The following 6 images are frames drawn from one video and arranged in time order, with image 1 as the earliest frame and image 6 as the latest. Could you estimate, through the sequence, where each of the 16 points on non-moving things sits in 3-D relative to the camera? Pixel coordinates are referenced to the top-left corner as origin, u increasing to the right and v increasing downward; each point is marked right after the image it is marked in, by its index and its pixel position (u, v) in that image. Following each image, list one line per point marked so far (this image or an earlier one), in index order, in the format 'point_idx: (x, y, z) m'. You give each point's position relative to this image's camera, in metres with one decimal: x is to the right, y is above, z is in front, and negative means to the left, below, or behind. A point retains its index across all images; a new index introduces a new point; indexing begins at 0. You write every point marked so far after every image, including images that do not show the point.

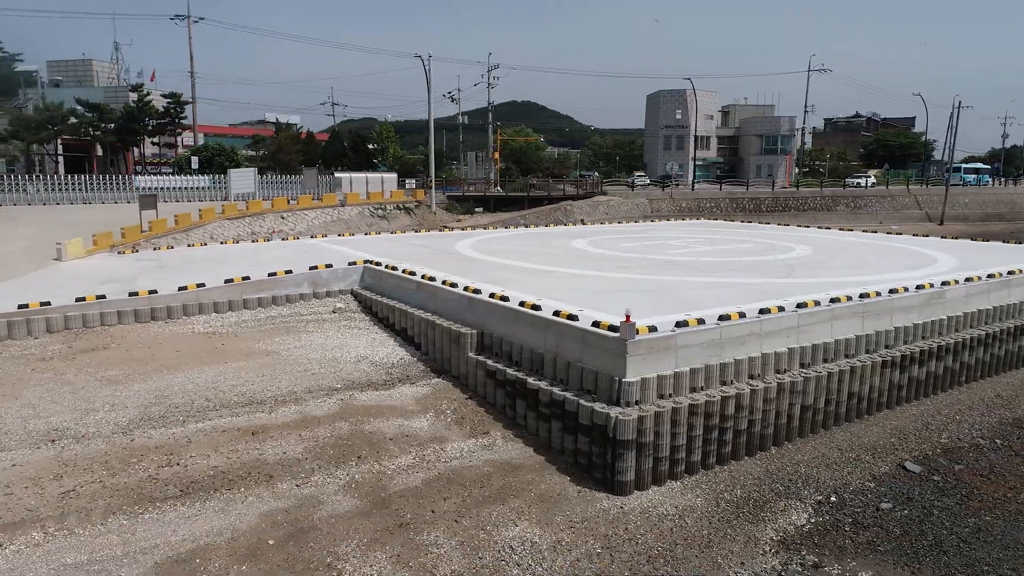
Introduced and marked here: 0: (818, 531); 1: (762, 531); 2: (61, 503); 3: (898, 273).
0: (+3.2, -2.5, +7.5) m
1: (+2.6, -2.5, +7.4) m
2: (-4.3, -2.1, +7.0) m
3: (+7.2, +0.3, +13.6) m
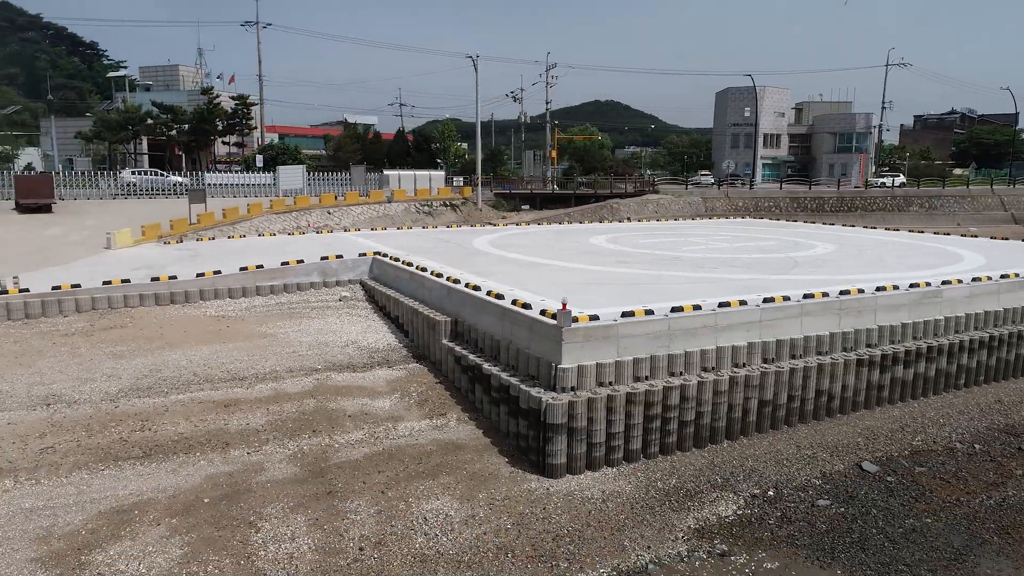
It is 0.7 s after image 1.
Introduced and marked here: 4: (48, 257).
0: (+2.4, -2.4, +7.6) m
1: (+1.8, -2.4, +7.5) m
2: (-5.1, -1.8, +7.9) m
3: (+7.1, +0.3, +13.1) m
4: (-10.2, +0.7, +16.0) m
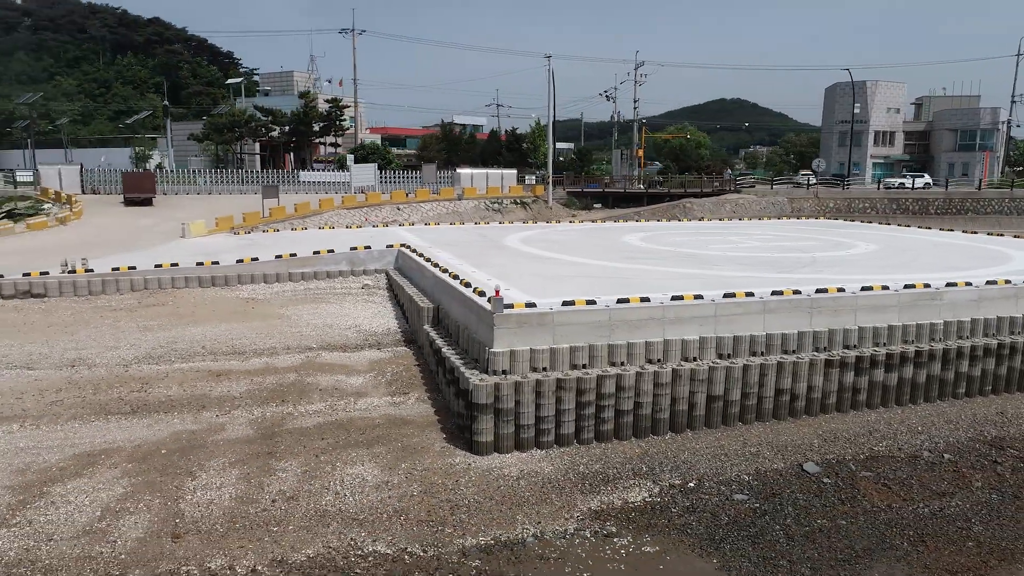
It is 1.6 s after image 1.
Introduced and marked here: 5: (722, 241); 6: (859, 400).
0: (+1.4, -2.3, +7.7) m
1: (+0.8, -2.3, +7.8) m
2: (-5.9, -1.5, +9.2) m
3: (+7.1, +0.2, +12.4) m
4: (-9.5, +1.1, +18.1) m
5: (+5.0, +1.2, +17.5) m
6: (+4.8, -1.5, +10.1) m
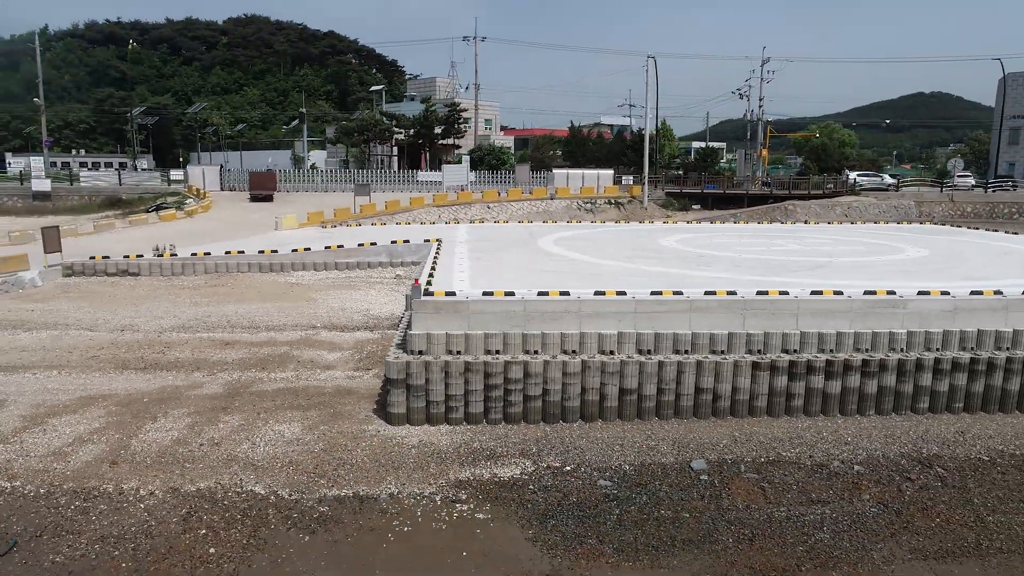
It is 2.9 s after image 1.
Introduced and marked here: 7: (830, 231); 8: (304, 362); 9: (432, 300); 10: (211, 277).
0: (-0.1, -2.2, +8.4) m
1: (-0.6, -2.2, +8.6) m
2: (-6.8, -1.2, +11.5) m
3: (+6.6, +0.1, +11.6) m
4: (-8.1, +1.6, +21.0) m
5: (+5.9, +1.1, +17.0) m
6: (+3.8, -1.6, +9.9) m
7: (+8.7, +1.6, +19.7) m
8: (-3.3, -1.2, +11.6) m
9: (-1.1, -0.2, +9.7) m
10: (-6.7, +0.2, +16.2) m
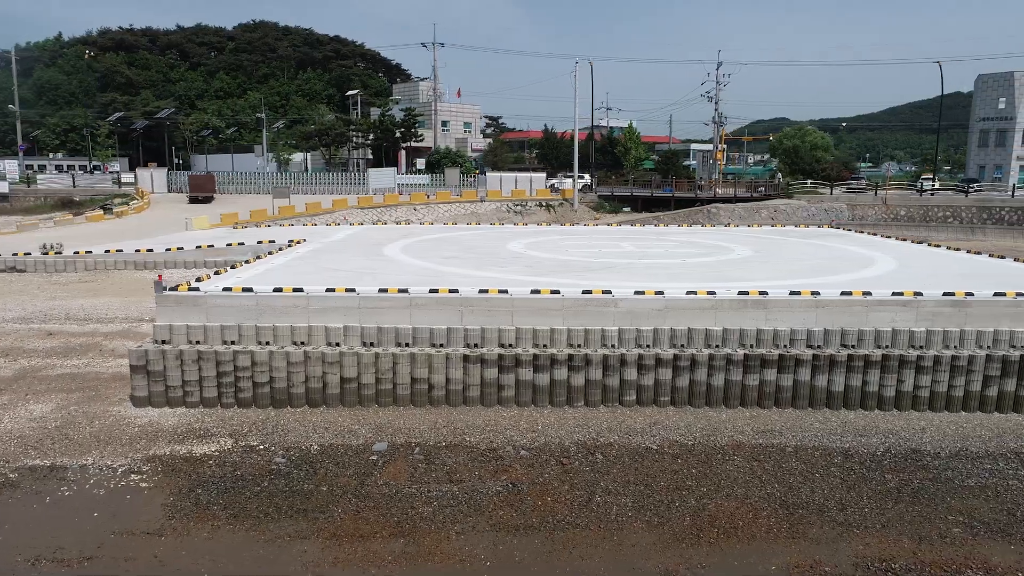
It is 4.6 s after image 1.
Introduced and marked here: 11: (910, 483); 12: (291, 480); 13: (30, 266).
0: (-4.1, -2.2, +9.3) m
1: (-4.6, -2.1, +9.6) m
2: (-10.6, -1.0, +12.9) m
3: (+2.8, +0.1, +12.3) m
4: (-11.3, +1.7, +22.4) m
5: (+2.4, +1.0, +17.6) m
6: (-0.1, -1.6, +10.6) m
7: (+5.3, +1.5, +20.2) m
8: (-7.2, -1.1, +12.8) m
9: (-5.0, -0.1, +10.7) m
10: (-10.2, +0.3, +17.5) m
11: (+4.8, -2.4, +8.9) m
12: (-2.7, -2.3, +8.8) m
13: (-11.9, +0.5, +17.9) m
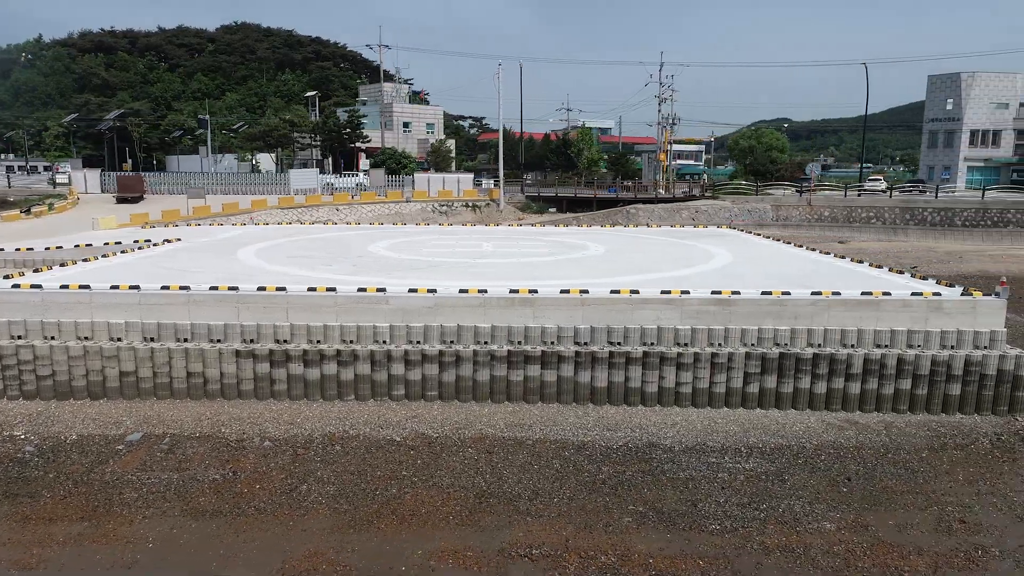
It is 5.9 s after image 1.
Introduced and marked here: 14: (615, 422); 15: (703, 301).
0: (-7.5, -2.1, +9.8) m
1: (-8.1, -2.1, +10.0) m
2: (-14.0, -1.0, +13.4) m
3: (-0.6, +0.1, +12.6) m
4: (-14.6, +1.8, +23.0) m
5: (-1.0, +1.1, +18.0) m
6: (-3.6, -1.6, +11.0) m
7: (+2.0, +1.5, +20.5) m
8: (-10.6, -1.1, +13.3) m
9: (-8.4, -0.1, +11.2) m
10: (-13.6, +0.4, +18.1) m
11: (+1.4, -2.4, +9.2) m
12: (-6.1, -2.3, +9.2) m
13: (-15.2, +0.6, +18.5) m
14: (+1.5, -2.0, +10.6) m
15: (+2.9, -0.2, +11.2) m
